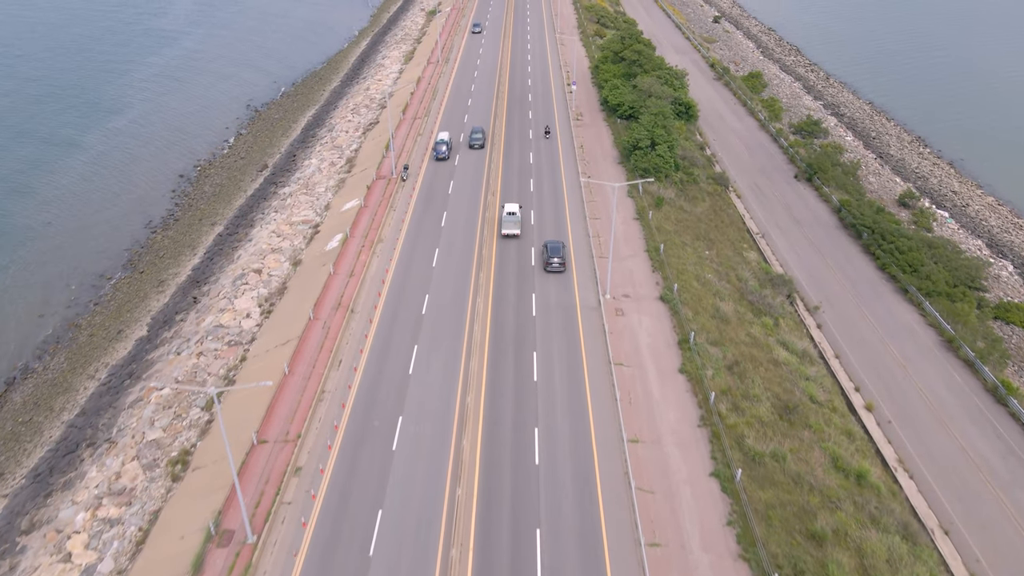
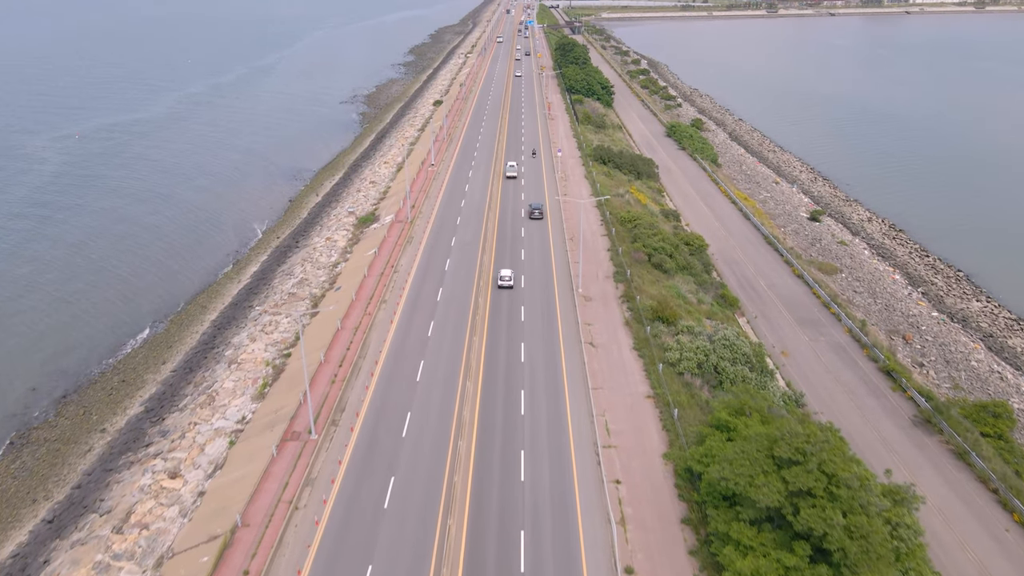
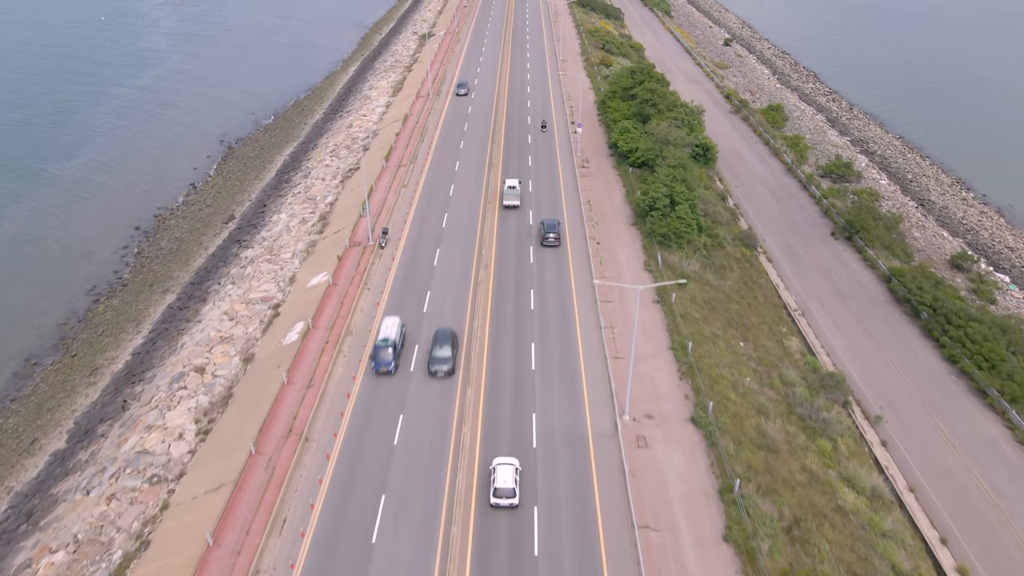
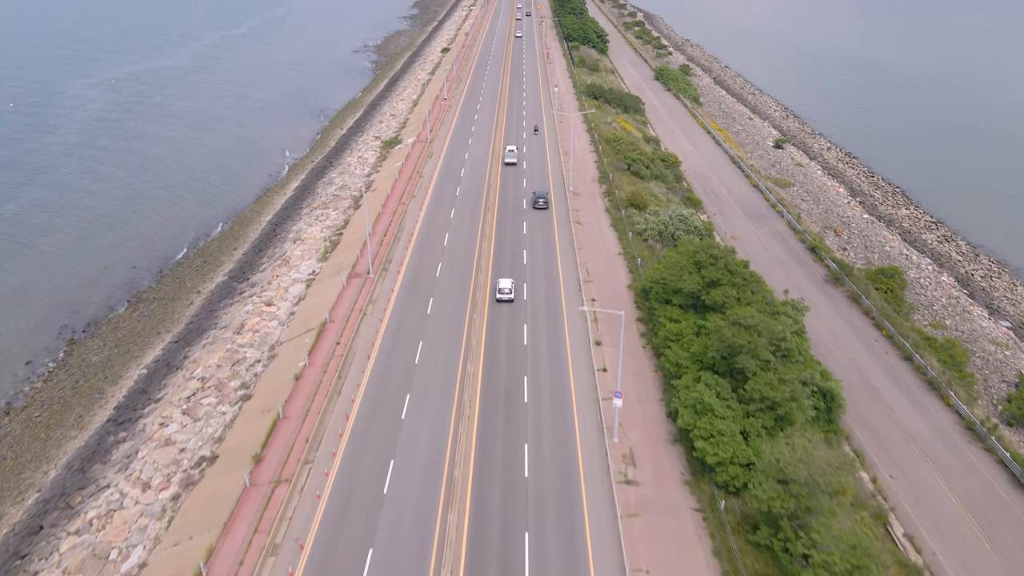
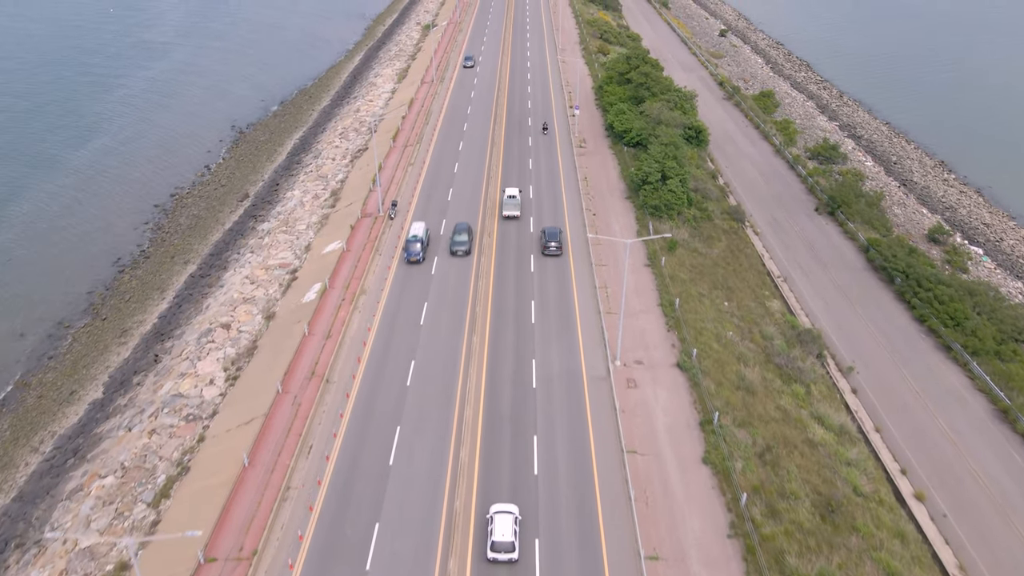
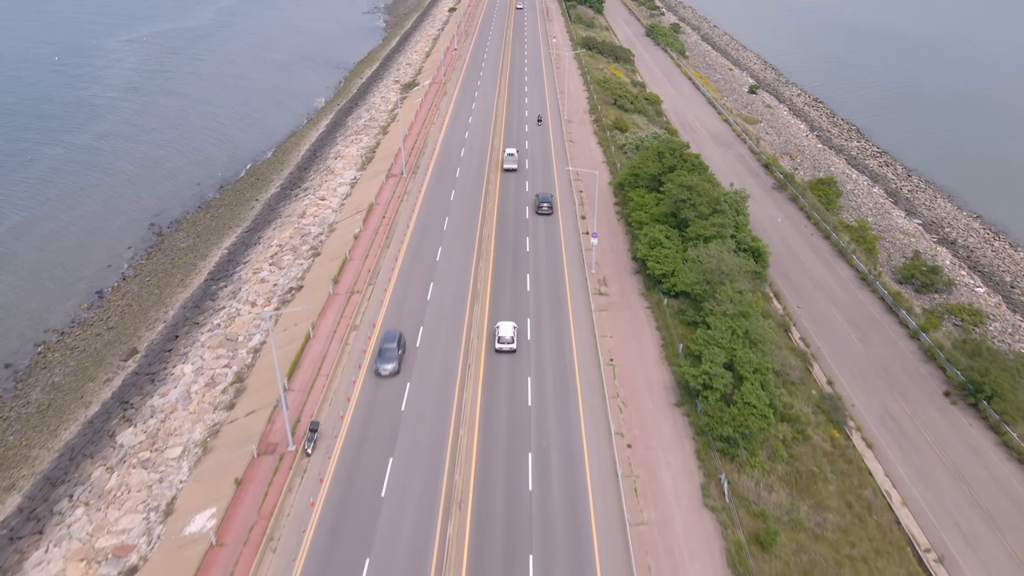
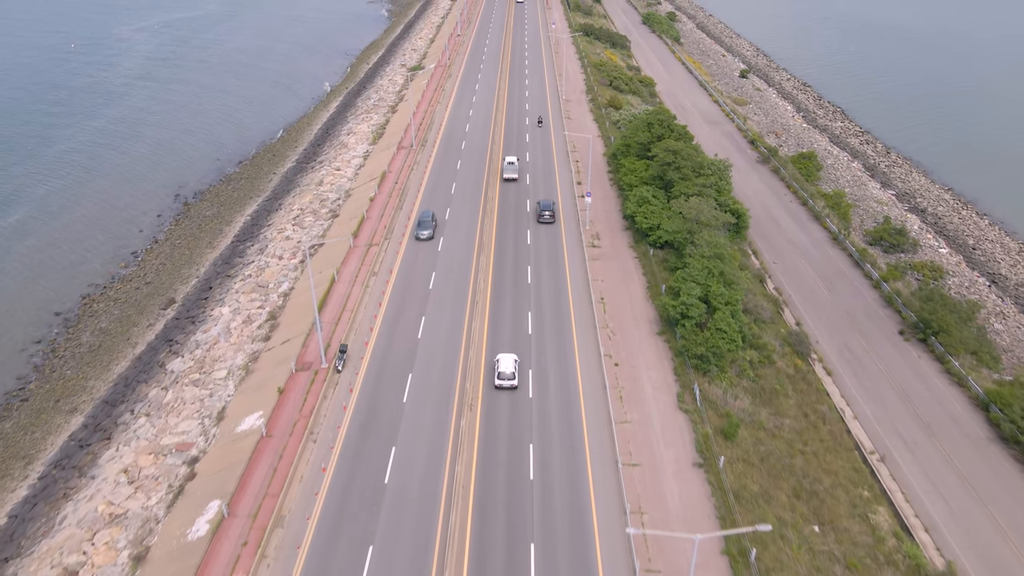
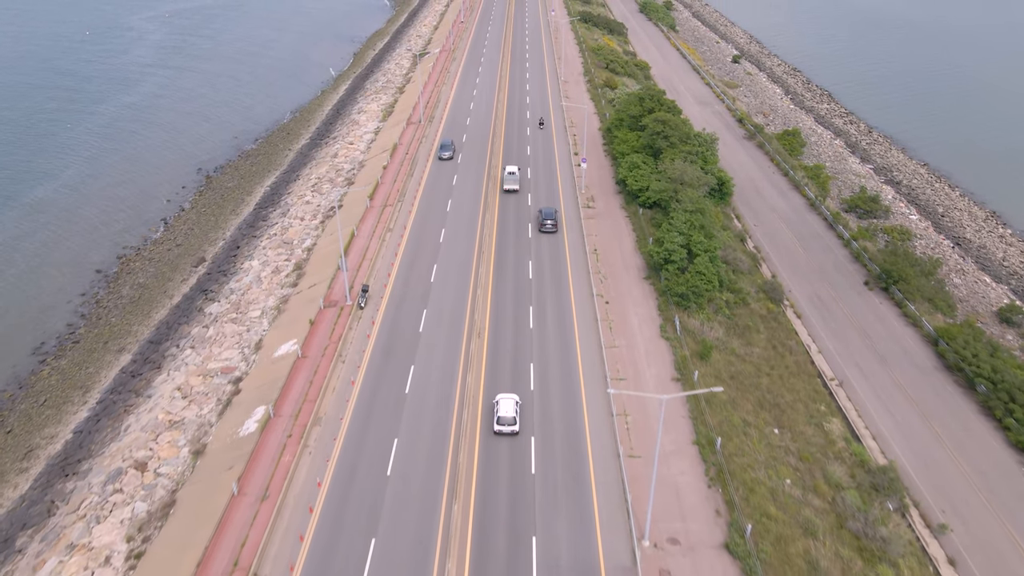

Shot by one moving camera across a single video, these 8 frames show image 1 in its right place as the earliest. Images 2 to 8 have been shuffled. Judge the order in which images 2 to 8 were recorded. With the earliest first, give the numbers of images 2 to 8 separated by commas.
5, 3, 8, 7, 6, 4, 2
